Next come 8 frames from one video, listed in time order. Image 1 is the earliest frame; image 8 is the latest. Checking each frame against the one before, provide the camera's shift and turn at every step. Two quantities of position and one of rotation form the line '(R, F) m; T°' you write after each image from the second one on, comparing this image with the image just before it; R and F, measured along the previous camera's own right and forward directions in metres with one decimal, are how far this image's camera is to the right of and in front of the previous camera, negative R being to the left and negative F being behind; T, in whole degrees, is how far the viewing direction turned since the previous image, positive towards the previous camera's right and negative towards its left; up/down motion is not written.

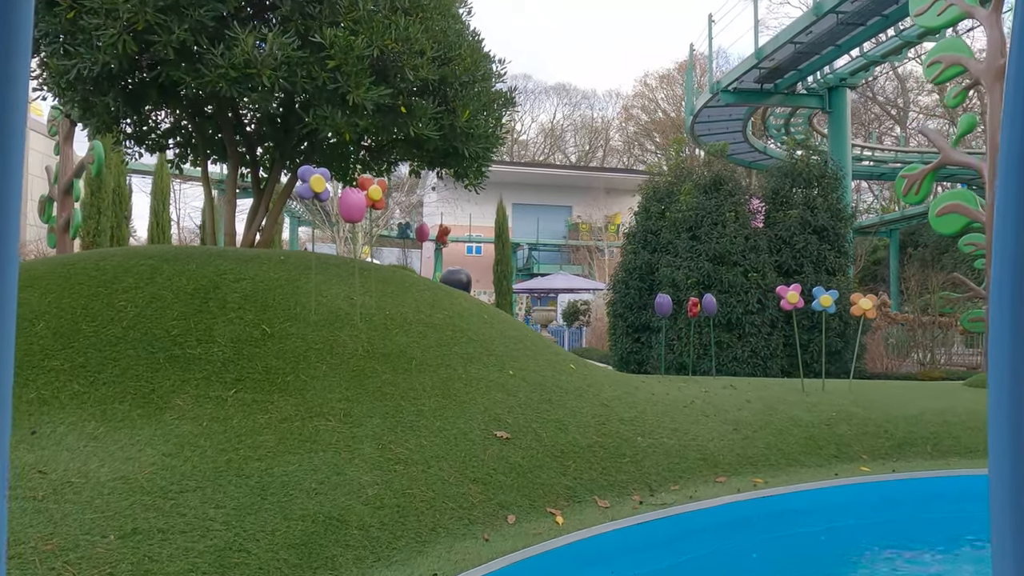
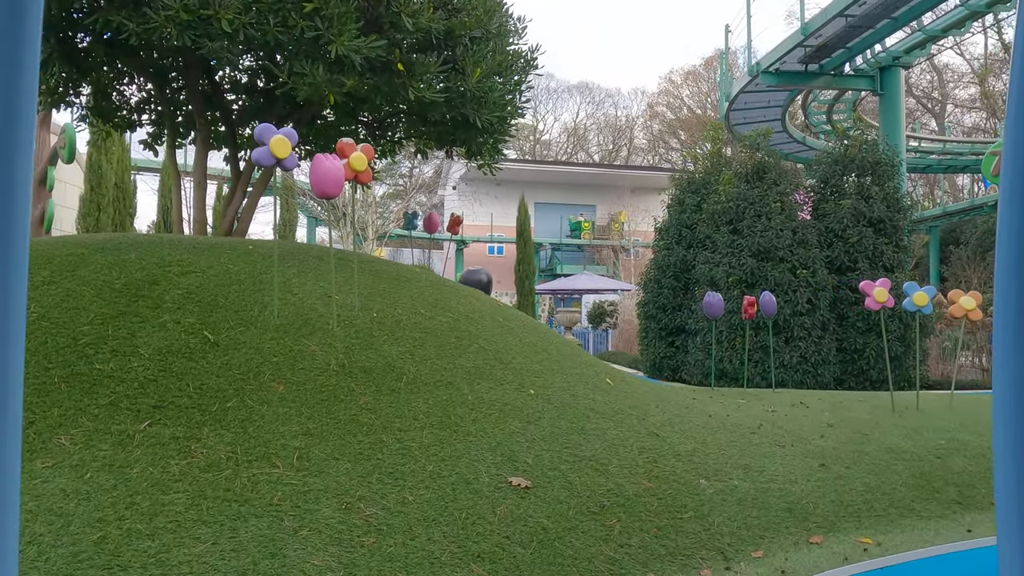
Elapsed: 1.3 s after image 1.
(0.0, +1.4) m; -2°
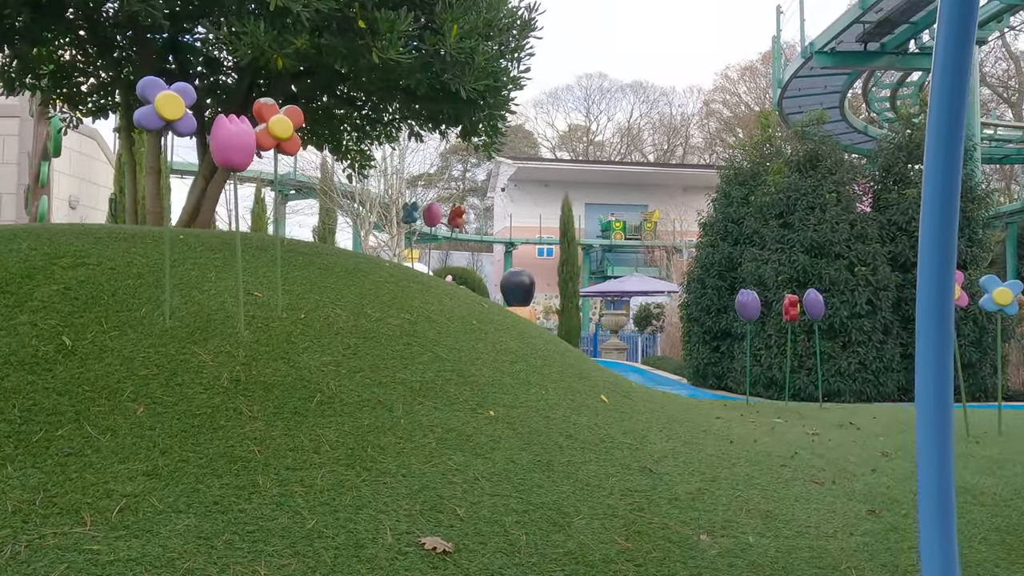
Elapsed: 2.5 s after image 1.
(+0.5, +1.0) m; -4°
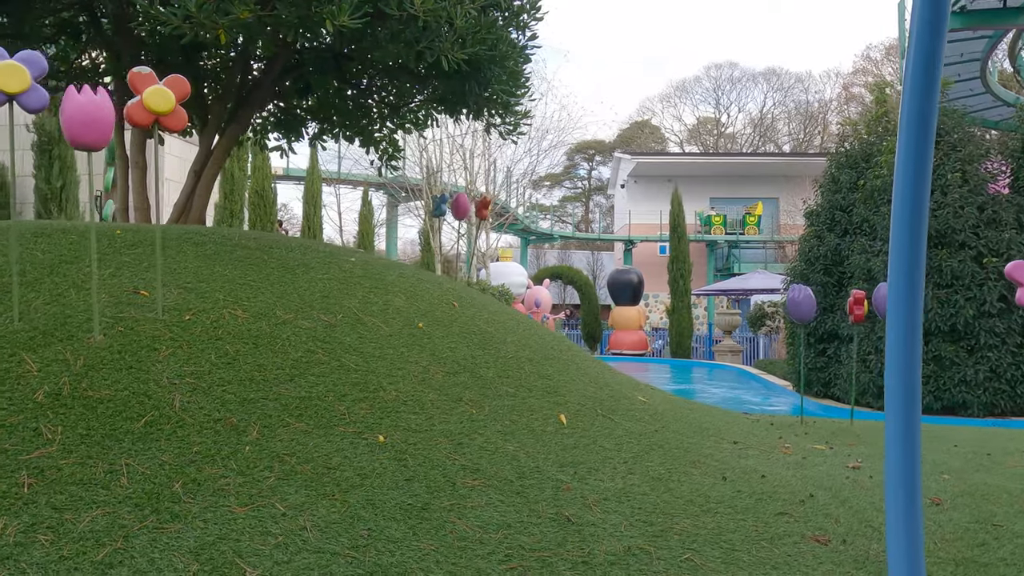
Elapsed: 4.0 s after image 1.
(+0.9, +0.8) m; -10°
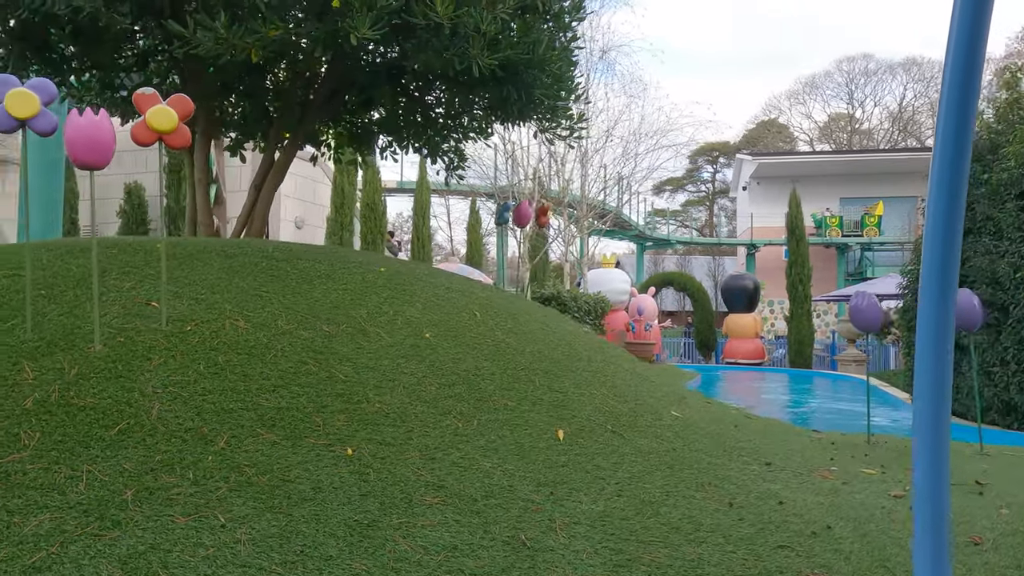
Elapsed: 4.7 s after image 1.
(+0.6, +0.2) m; -9°
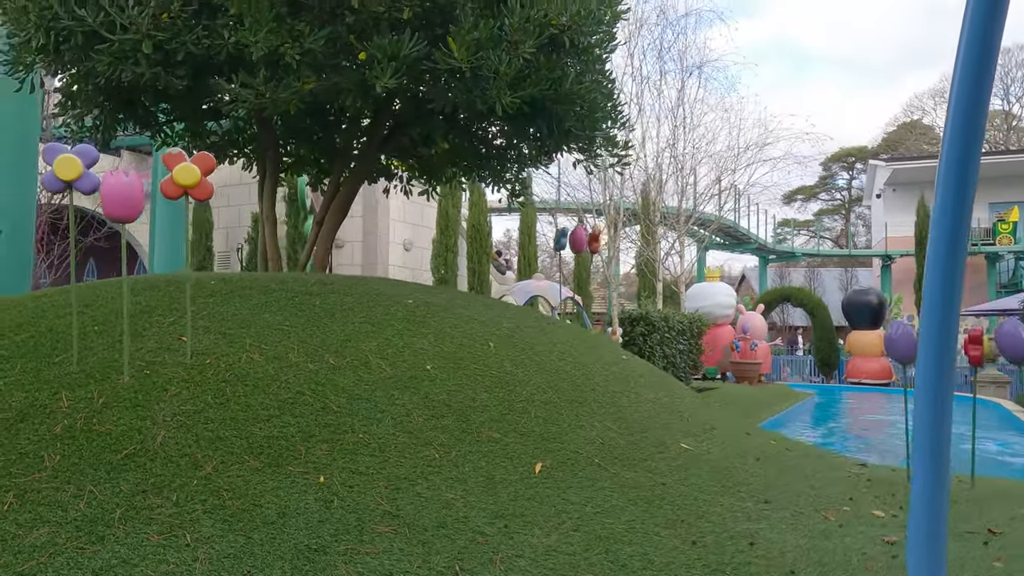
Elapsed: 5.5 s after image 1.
(+0.7, -0.1) m; -10°
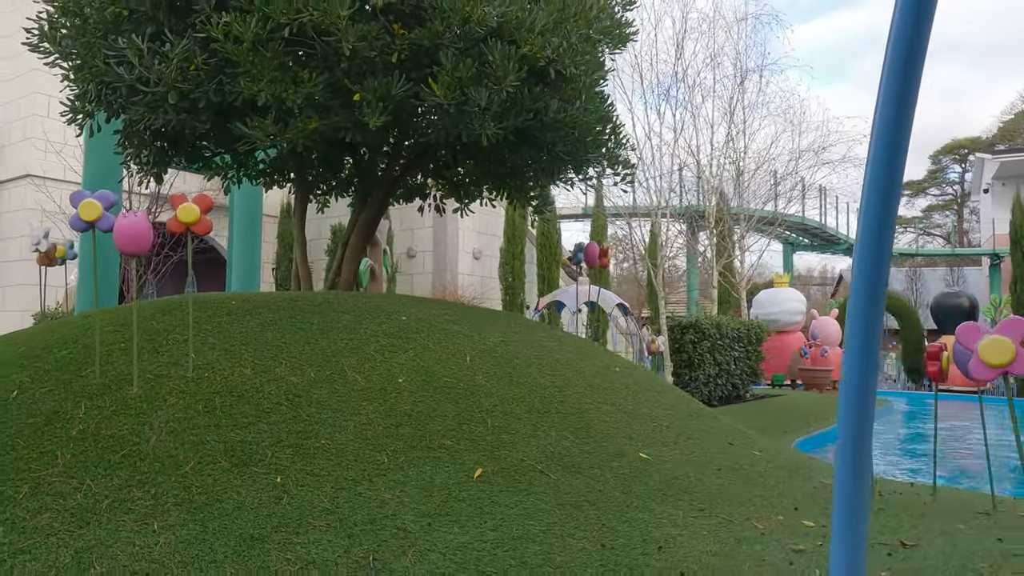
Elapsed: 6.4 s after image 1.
(+0.8, -0.3) m; -7°
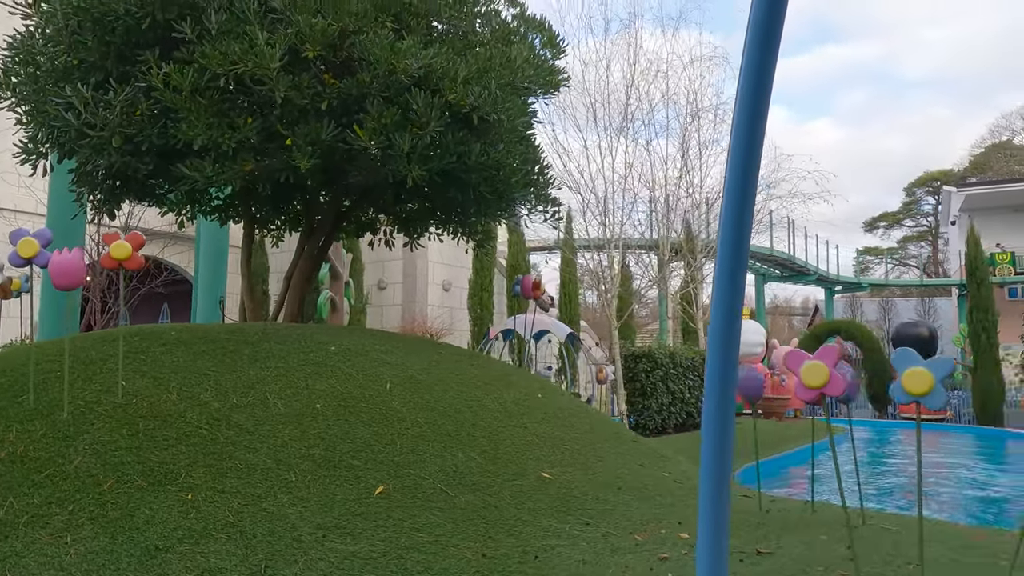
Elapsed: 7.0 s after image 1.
(+0.5, -0.4) m; +1°
